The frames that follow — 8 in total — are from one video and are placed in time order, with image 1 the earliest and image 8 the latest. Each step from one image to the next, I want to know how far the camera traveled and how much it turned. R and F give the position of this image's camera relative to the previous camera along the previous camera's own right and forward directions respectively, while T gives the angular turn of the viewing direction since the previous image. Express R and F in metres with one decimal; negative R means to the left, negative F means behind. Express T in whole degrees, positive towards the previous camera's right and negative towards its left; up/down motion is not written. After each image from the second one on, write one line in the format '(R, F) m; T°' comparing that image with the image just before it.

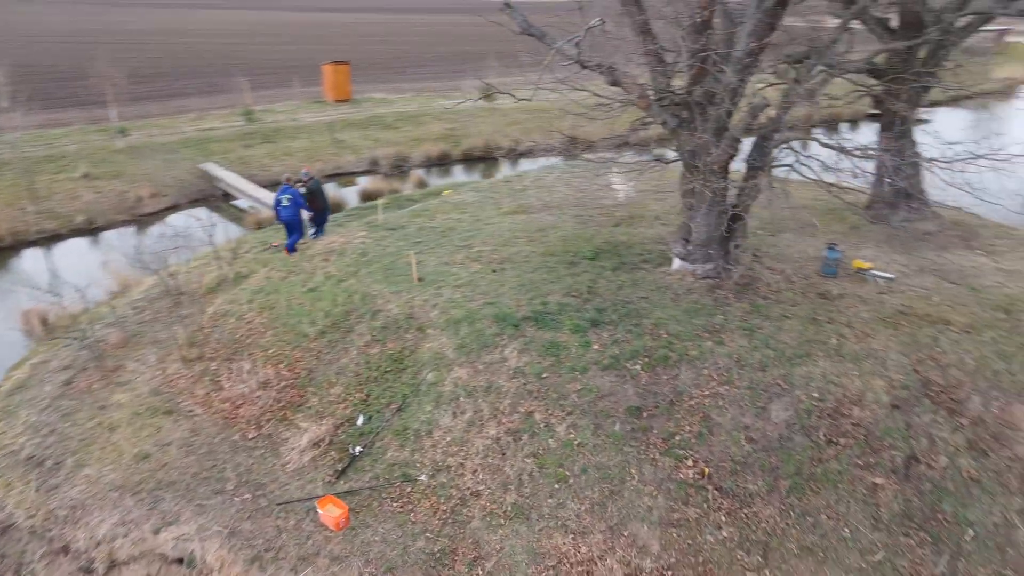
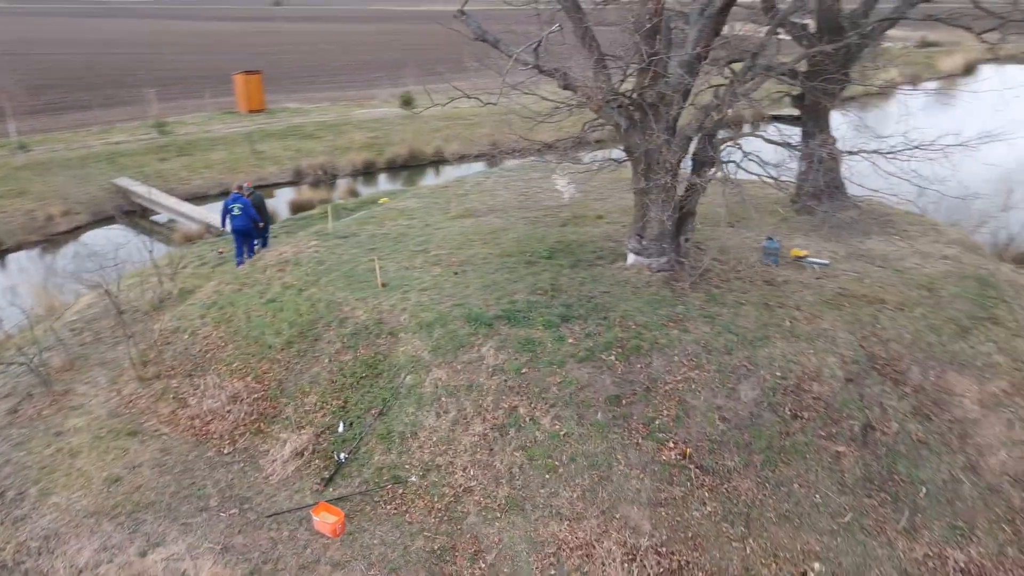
(-0.7, -0.1) m; +7°
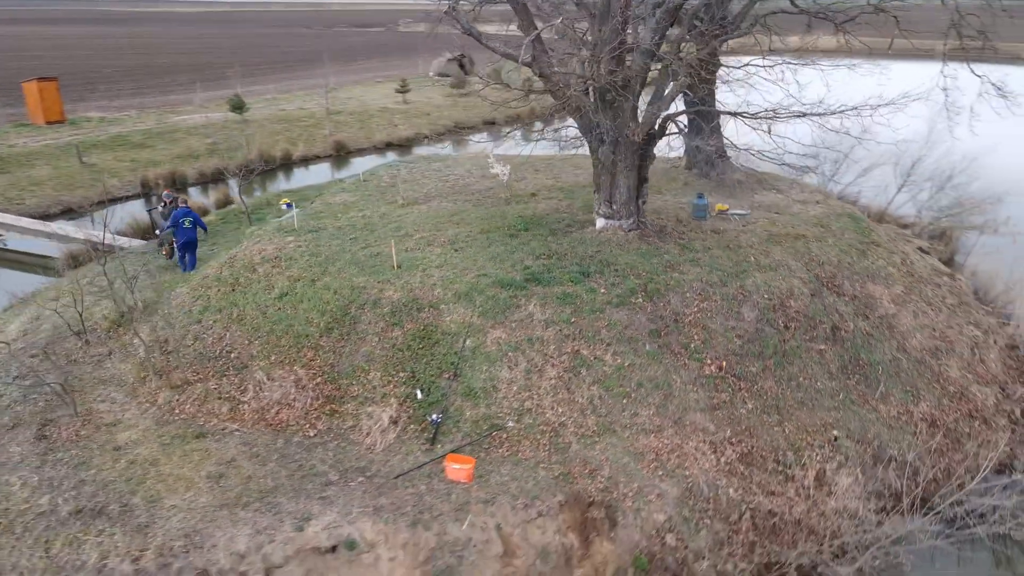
(-3.0, -0.5) m; +17°
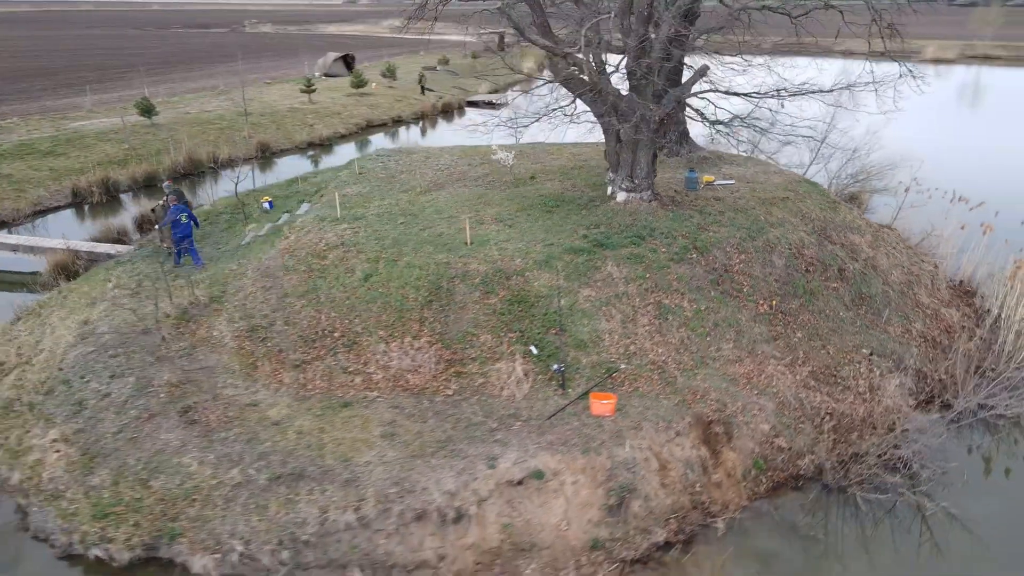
(-3.0, -0.7) m; +11°
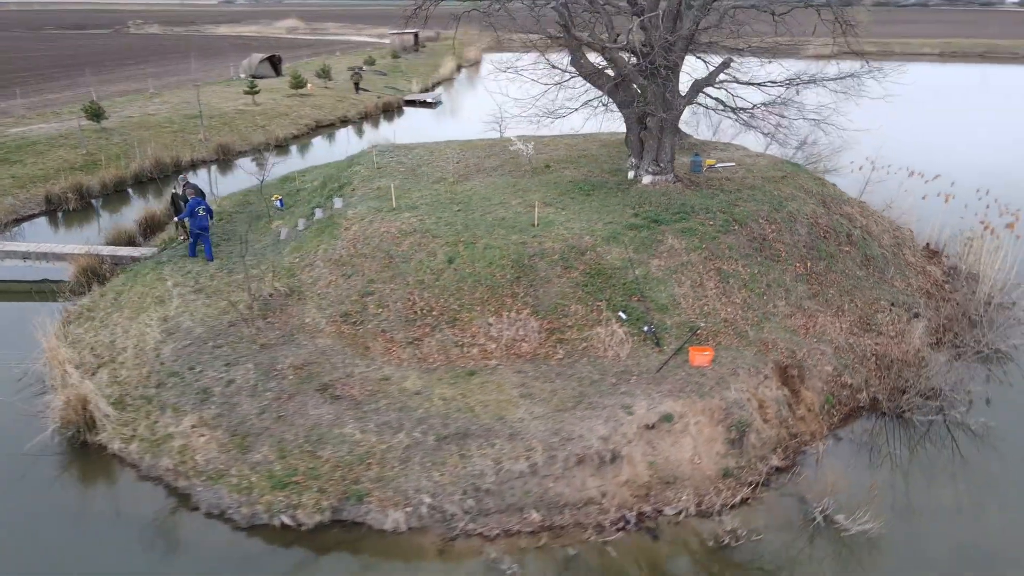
(-2.5, -0.7) m; +8°
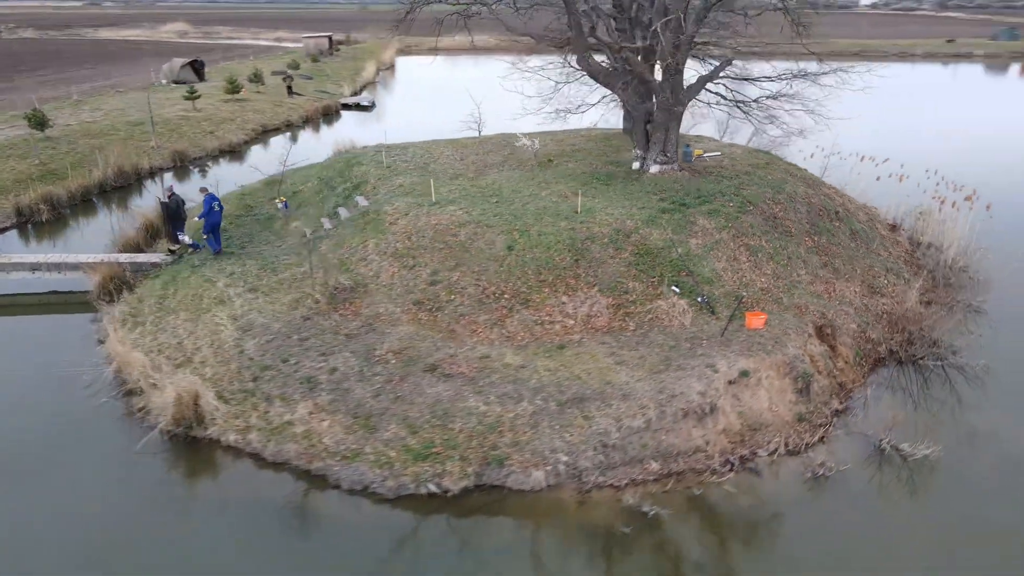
(-2.4, -0.6) m; +8°
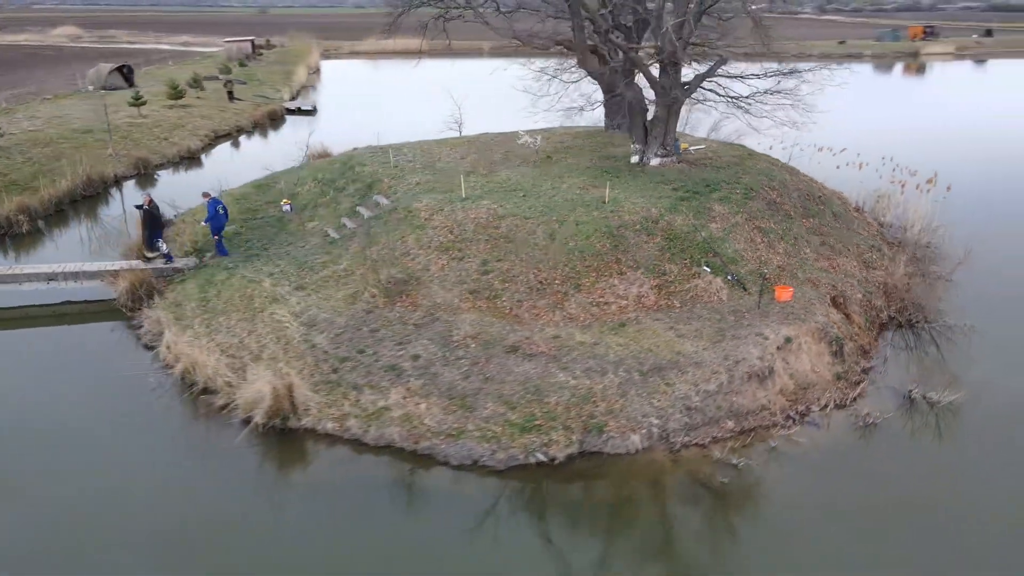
(-2.1, -0.5) m; +7°
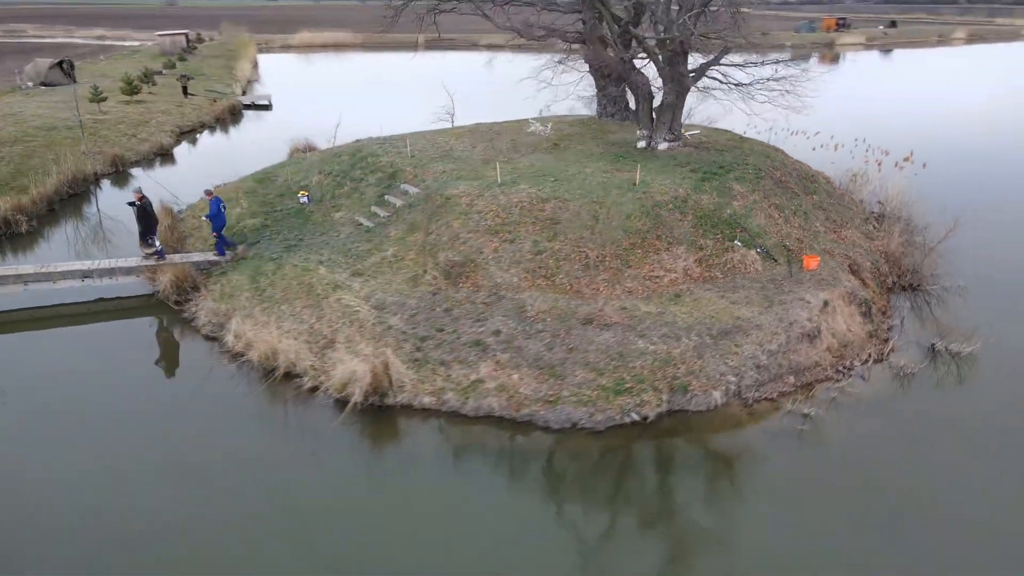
(-2.1, -0.5) m; +6°
